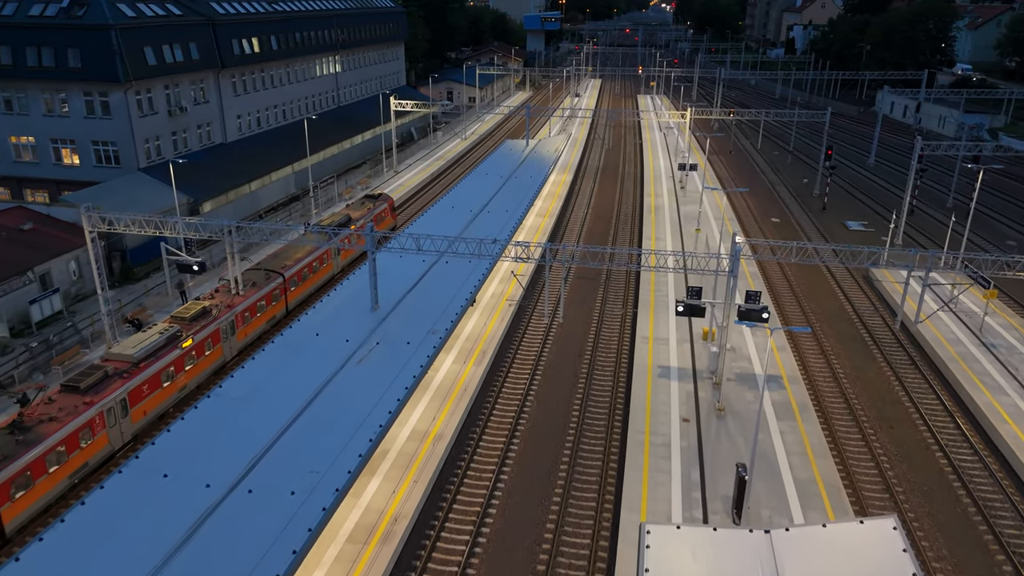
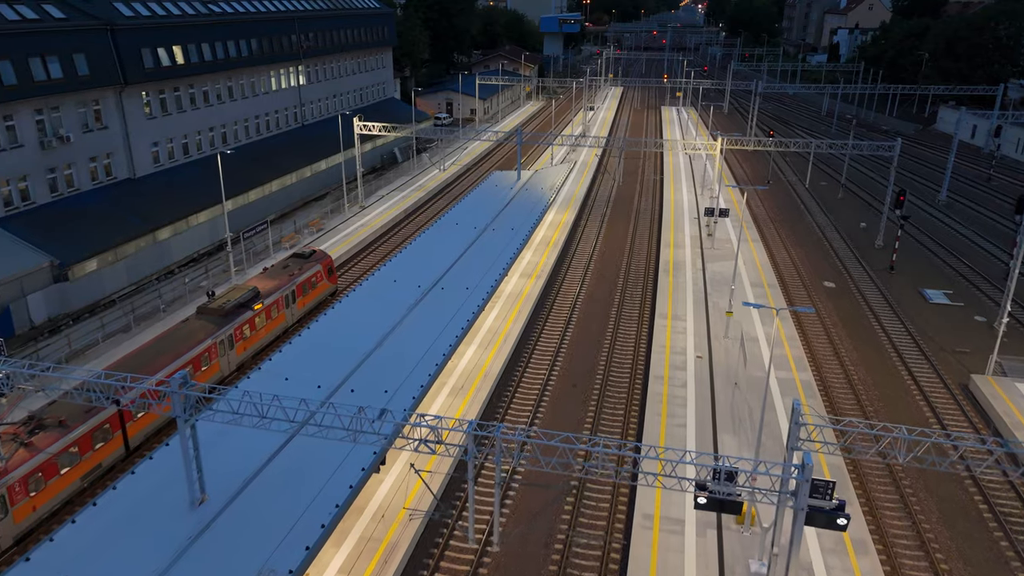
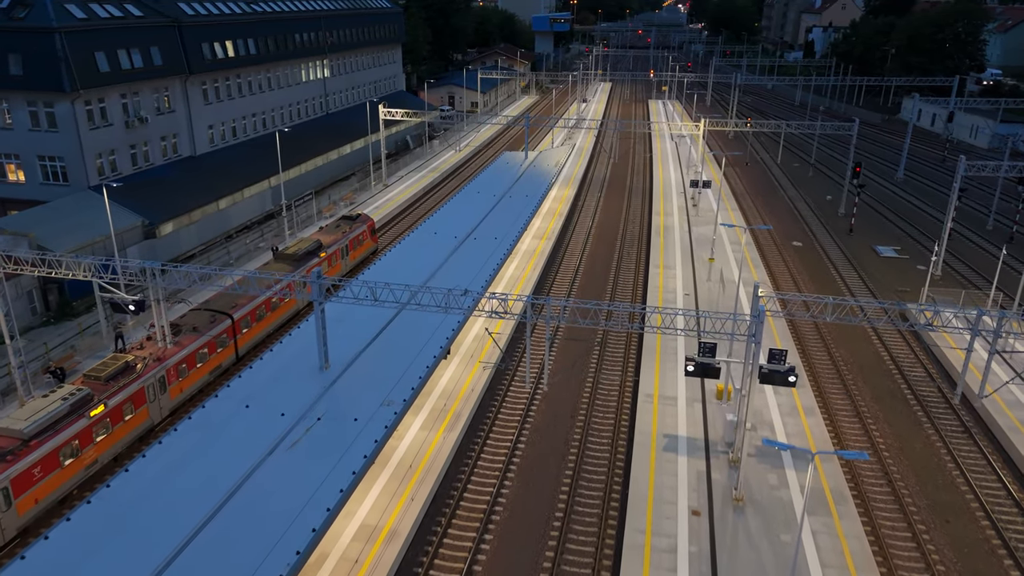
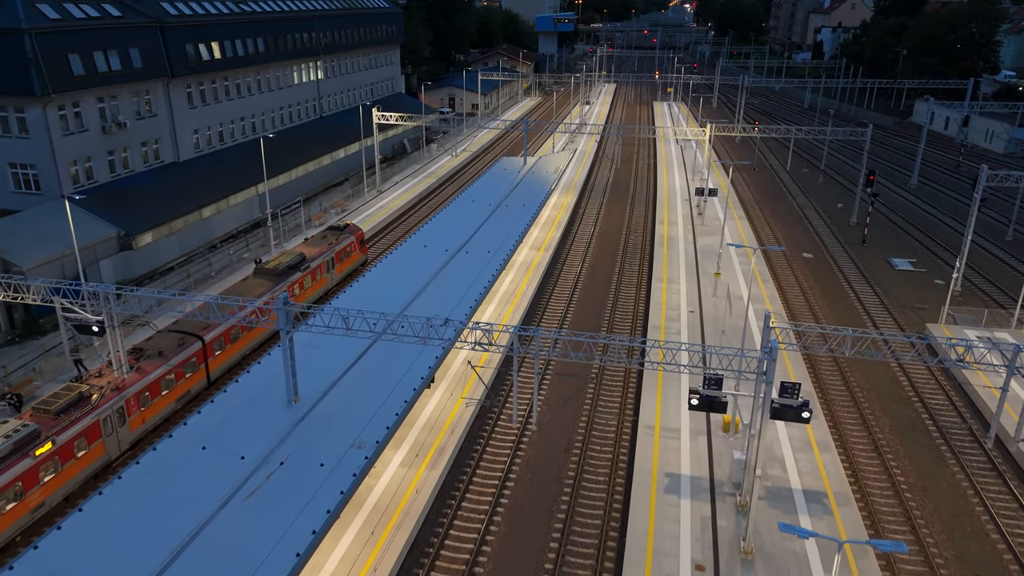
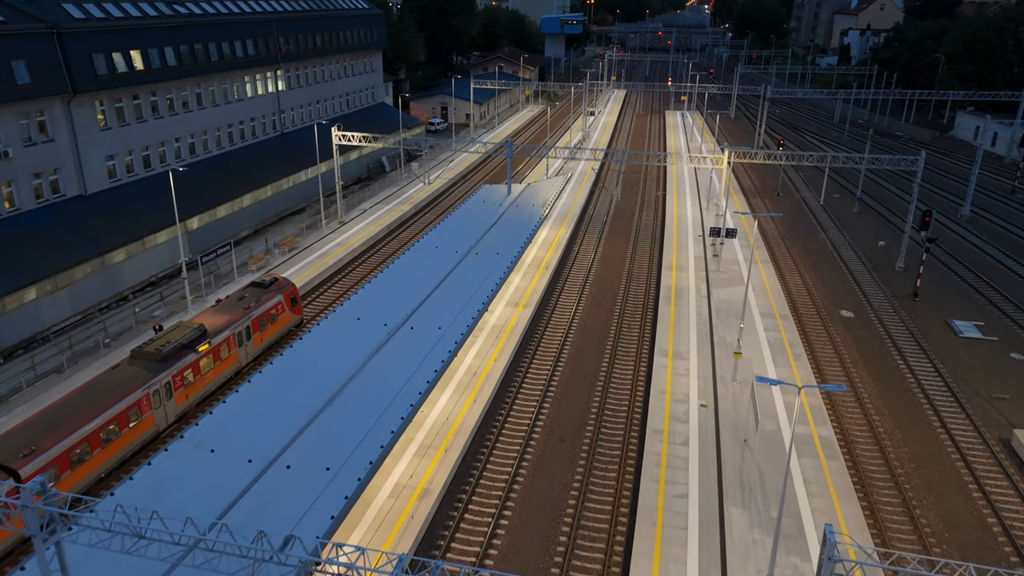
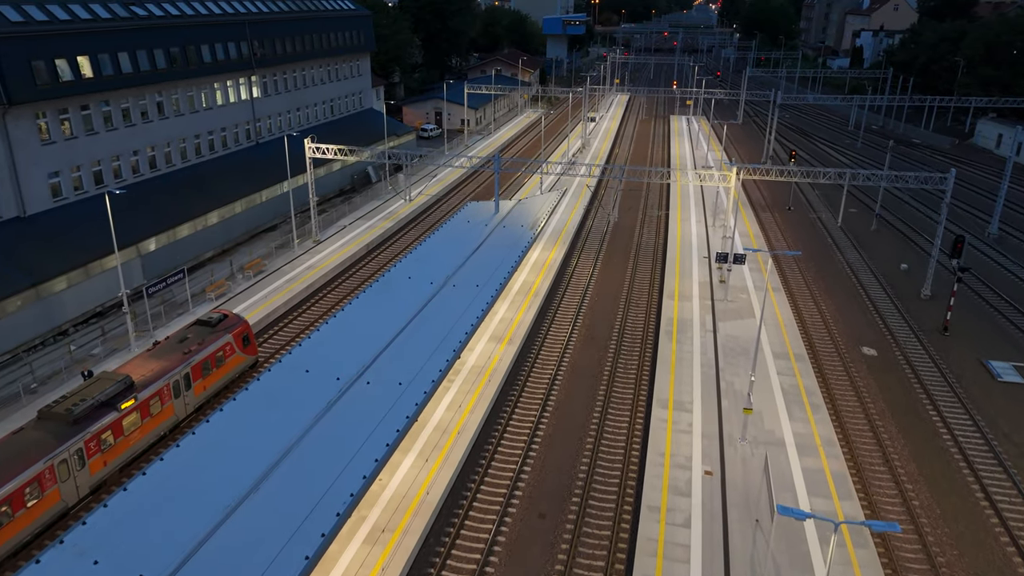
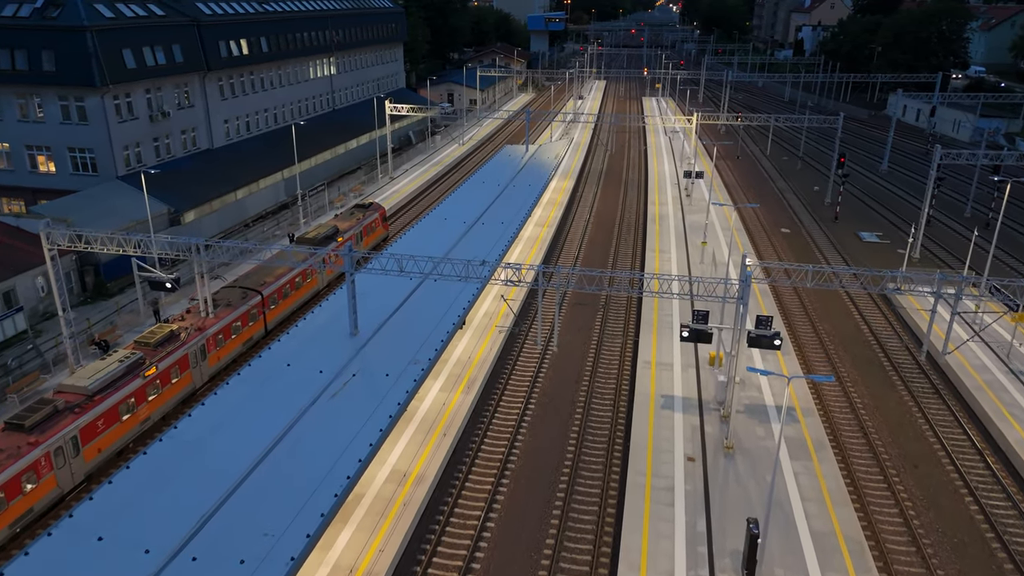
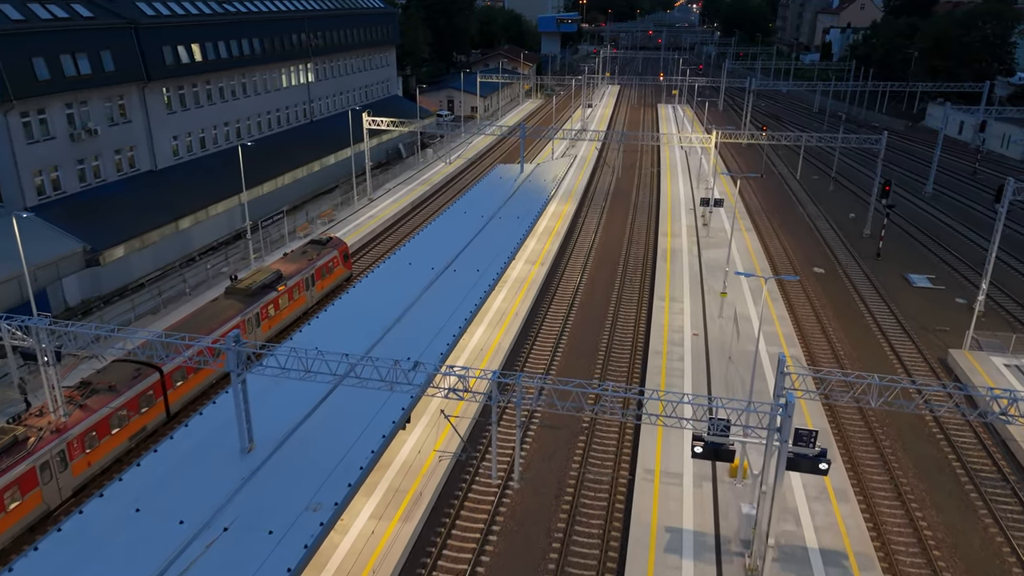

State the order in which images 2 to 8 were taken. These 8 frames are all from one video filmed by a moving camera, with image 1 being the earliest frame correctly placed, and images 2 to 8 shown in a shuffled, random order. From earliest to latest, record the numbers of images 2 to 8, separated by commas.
7, 3, 4, 8, 2, 5, 6
